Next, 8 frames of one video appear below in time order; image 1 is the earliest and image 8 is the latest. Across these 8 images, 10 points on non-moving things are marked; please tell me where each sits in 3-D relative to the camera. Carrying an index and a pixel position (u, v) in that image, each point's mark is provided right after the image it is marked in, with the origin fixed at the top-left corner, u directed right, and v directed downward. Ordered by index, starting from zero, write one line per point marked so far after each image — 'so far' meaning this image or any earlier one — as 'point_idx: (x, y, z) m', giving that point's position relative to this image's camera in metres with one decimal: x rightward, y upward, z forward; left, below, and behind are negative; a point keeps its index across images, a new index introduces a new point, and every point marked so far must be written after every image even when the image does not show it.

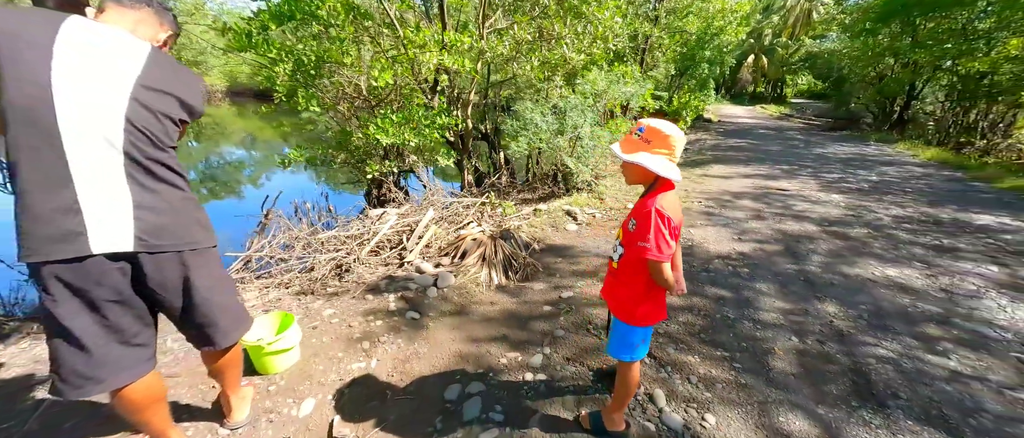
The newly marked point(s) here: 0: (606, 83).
0: (+1.8, +2.6, +7.1) m
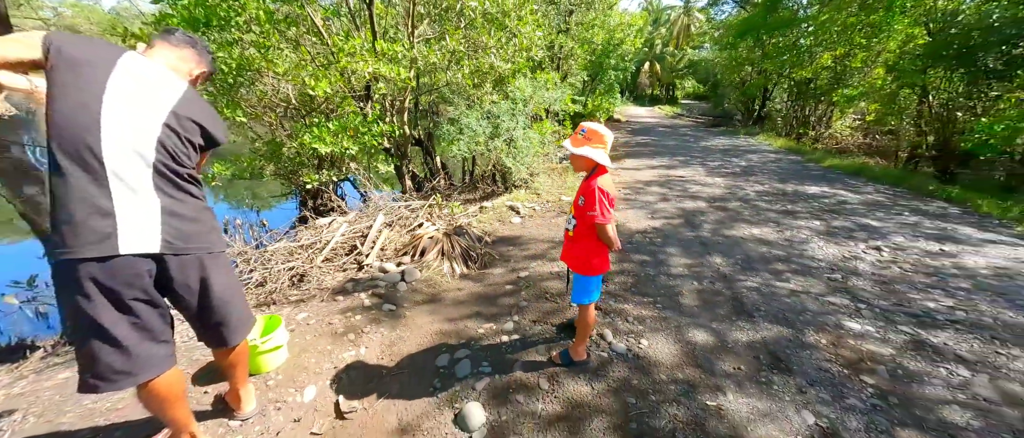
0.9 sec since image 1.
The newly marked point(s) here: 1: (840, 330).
0: (+0.4, +2.7, +7.8) m
1: (+2.5, -0.8, +2.8) m
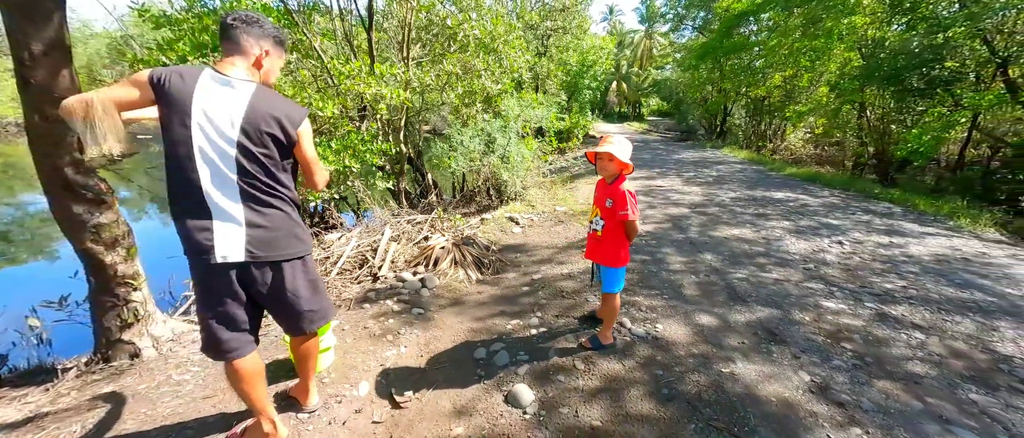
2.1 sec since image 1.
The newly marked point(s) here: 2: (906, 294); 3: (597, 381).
0: (+0.2, +2.5, +8.3) m
1: (+2.7, -0.8, +3.3) m
2: (+3.9, -0.7, +3.6) m
3: (+0.5, -1.0, +2.4) m
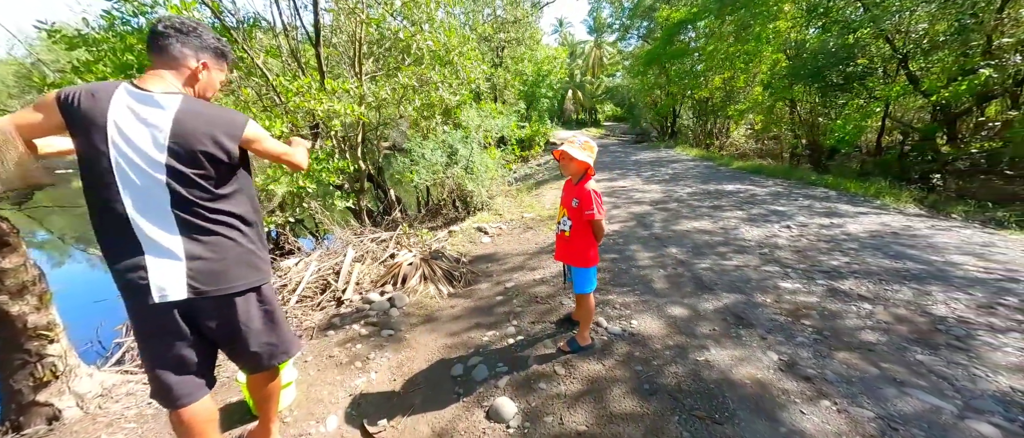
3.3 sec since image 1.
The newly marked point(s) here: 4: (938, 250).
0: (-0.8, +2.2, +8.3) m
1: (+2.4, -0.7, +3.4) m
2: (+3.6, -0.5, +3.9) m
3: (+0.4, -1.0, +2.4) m
4: (+5.3, -0.4, +4.6) m
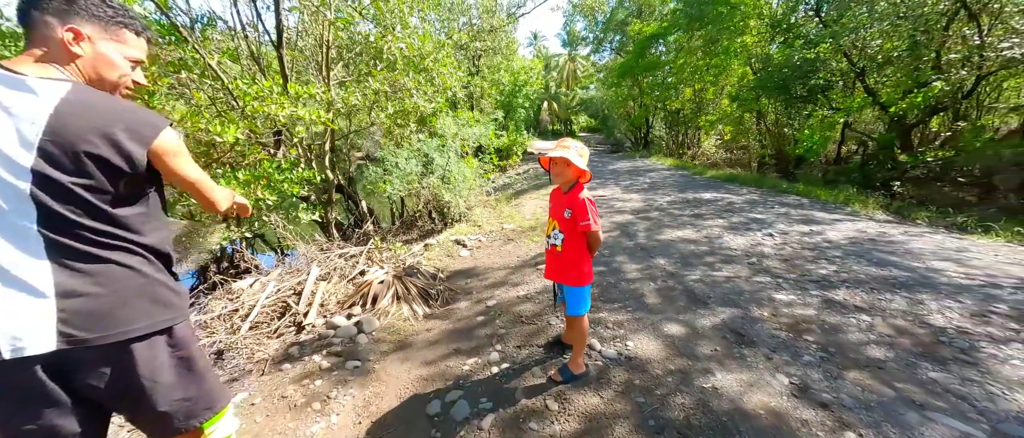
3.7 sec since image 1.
0: (-1.2, +2.0, +8.0) m
1: (+2.3, -0.7, +3.3) m
2: (+3.4, -0.6, +3.8) m
3: (+0.3, -1.1, +2.1) m
4: (+5.1, -0.5, +4.6) m
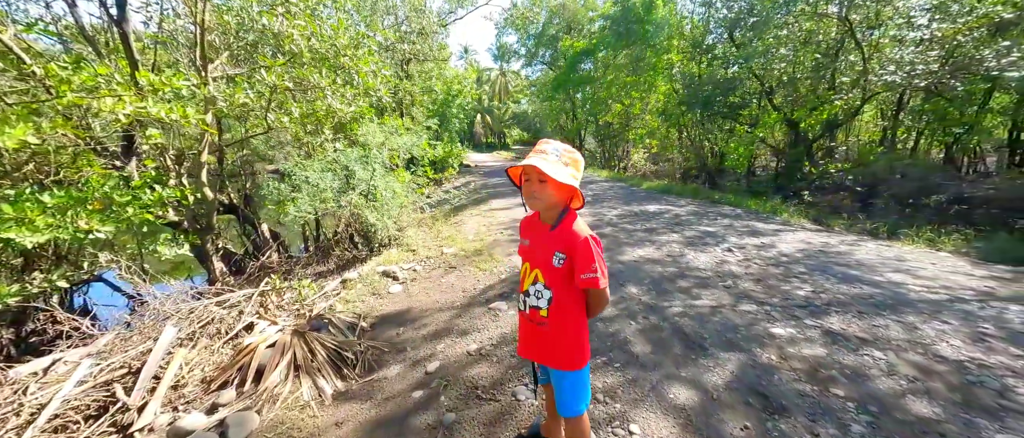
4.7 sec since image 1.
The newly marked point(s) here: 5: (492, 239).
0: (-2.4, +1.5, +6.9) m
1: (+1.9, -0.9, +2.8) m
2: (+2.9, -0.8, +3.5) m
3: (+0.2, -1.3, +1.2) m
4: (+4.4, -0.6, +4.6) m
5: (-0.3, -0.3, +5.6) m
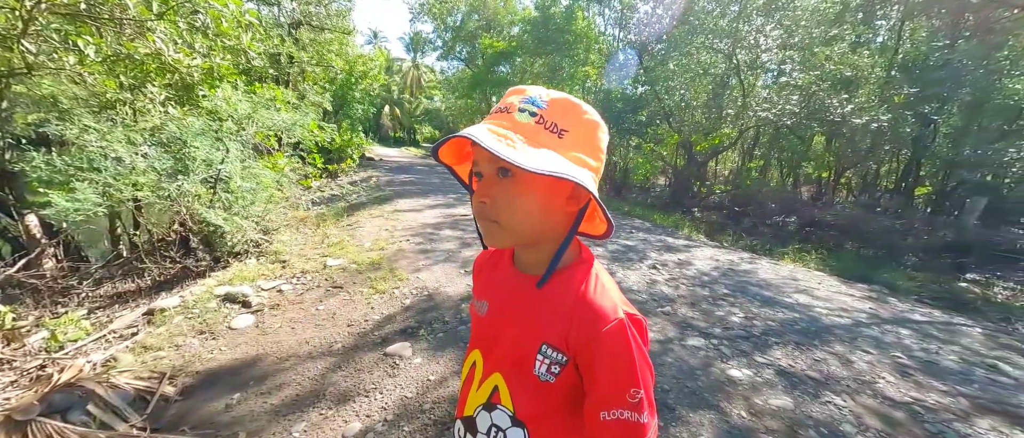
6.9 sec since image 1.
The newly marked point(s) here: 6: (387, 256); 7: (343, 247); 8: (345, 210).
0: (-3.7, +1.6, +5.2) m
1: (+1.4, -1.1, +2.3) m
2: (+2.2, -1.0, +3.3) m
3: (+0.1, -1.4, +0.4) m
4: (+3.4, -0.9, +4.7) m
5: (-1.4, -0.3, +4.5) m
6: (-1.4, -0.4, +4.2) m
7: (-2.1, -0.3, +4.5) m
8: (-3.0, +0.2, +6.6) m
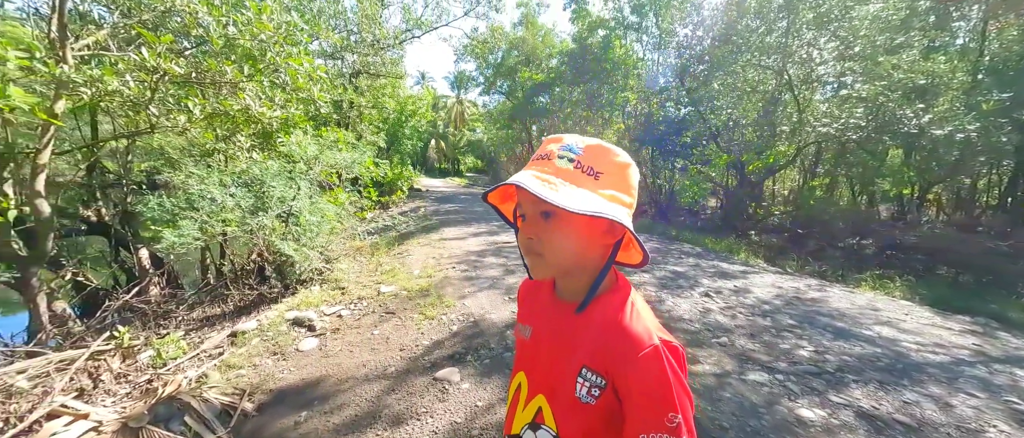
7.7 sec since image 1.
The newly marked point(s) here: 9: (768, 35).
0: (-3.1, +1.1, +5.8) m
1: (+1.7, -1.2, +2.1) m
2: (+2.6, -1.2, +3.0) m
3: (+0.2, -1.4, +0.4) m
4: (+3.9, -1.2, +4.3) m
5: (-0.9, -0.7, +4.7) m
6: (-0.9, -0.8, +4.4) m
7: (-1.5, -0.7, +4.8) m
8: (-2.2, -0.4, +7.0) m
9: (+6.7, +4.8, +9.7) m
